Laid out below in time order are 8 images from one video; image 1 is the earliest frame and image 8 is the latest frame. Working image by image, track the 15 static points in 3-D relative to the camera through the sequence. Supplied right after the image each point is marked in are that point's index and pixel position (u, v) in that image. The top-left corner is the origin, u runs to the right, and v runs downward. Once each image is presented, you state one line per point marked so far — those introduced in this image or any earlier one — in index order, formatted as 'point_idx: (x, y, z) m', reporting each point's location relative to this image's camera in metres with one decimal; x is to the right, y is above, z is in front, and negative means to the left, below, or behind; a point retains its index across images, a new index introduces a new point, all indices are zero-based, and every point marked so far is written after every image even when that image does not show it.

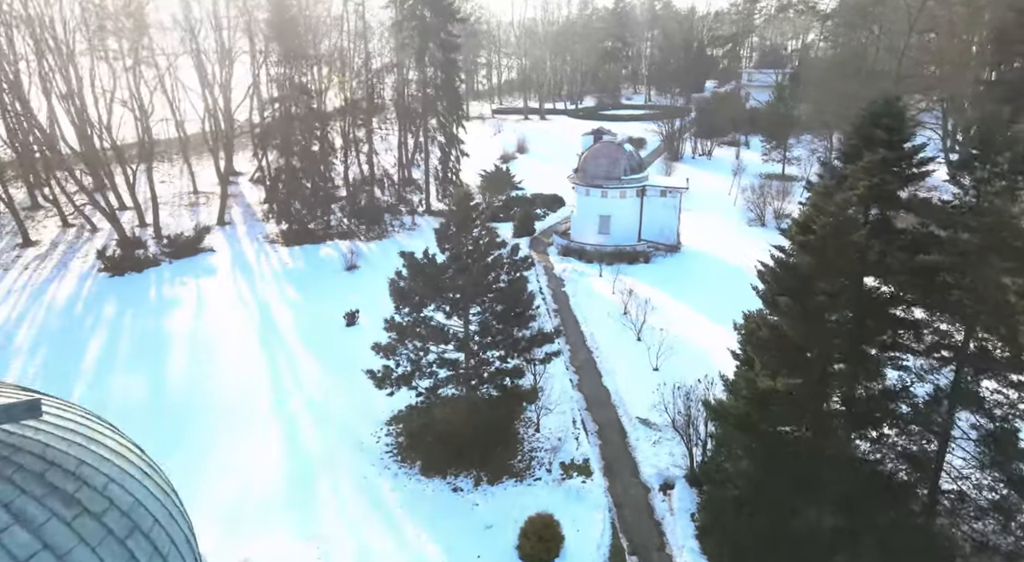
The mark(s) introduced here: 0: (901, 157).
0: (+6.1, +1.9, +9.5) m
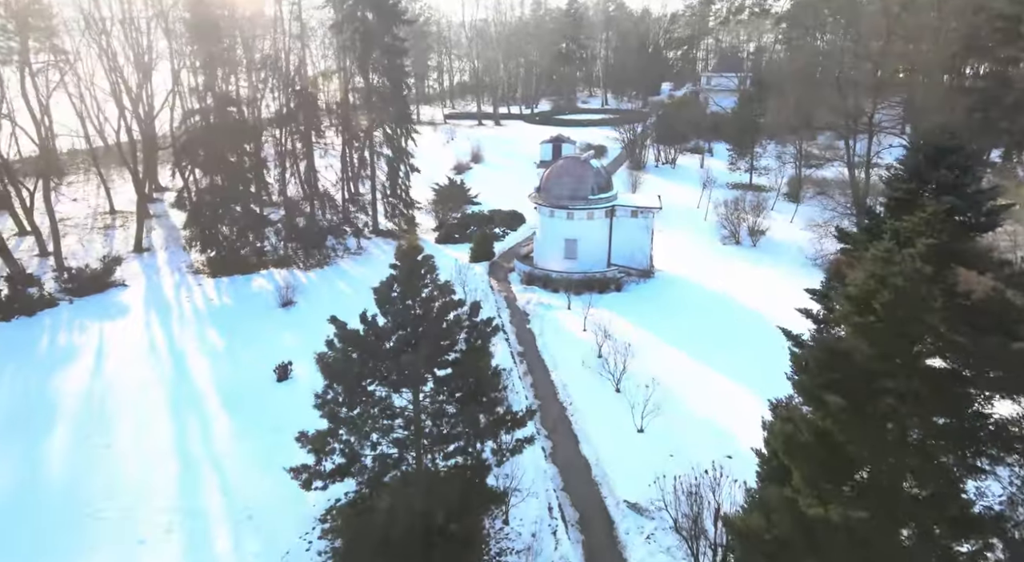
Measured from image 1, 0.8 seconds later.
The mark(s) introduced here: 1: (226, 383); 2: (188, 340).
0: (+5.6, +0.9, +7.4) m
1: (-7.8, -2.8, +16.7) m
2: (-10.0, -1.8, +18.9) m
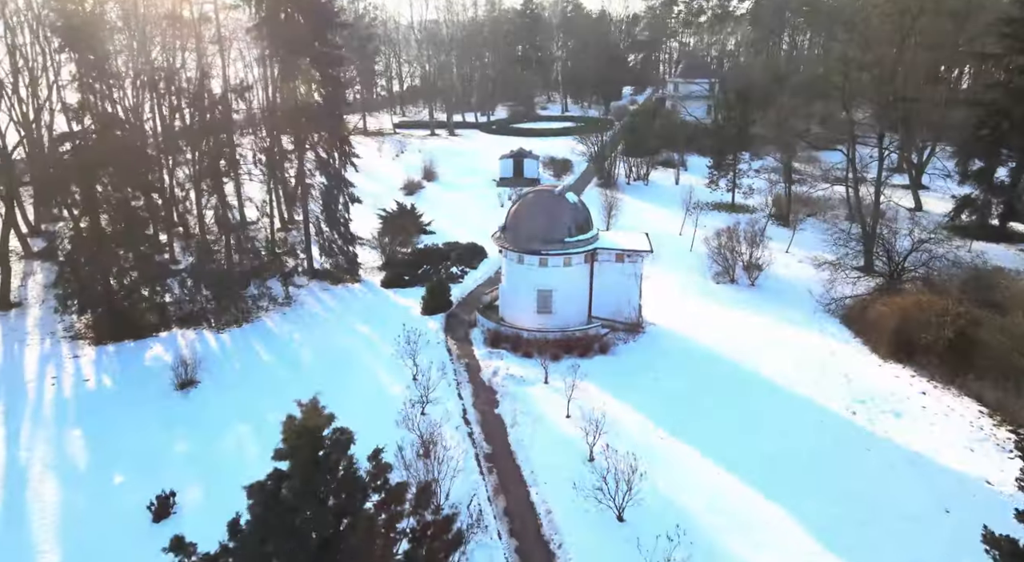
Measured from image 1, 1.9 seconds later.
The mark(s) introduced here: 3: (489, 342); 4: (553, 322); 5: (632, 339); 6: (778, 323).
0: (+5.4, -0.8, +3.6) m
1: (-8.5, -4.8, +12.0) m
2: (-10.8, -3.9, +14.0) m
3: (-0.7, -1.9, +18.7) m
4: (+1.3, -1.3, +19.1) m
5: (+3.7, -1.8, +18.8) m
6: (+8.5, -1.3, +19.7) m
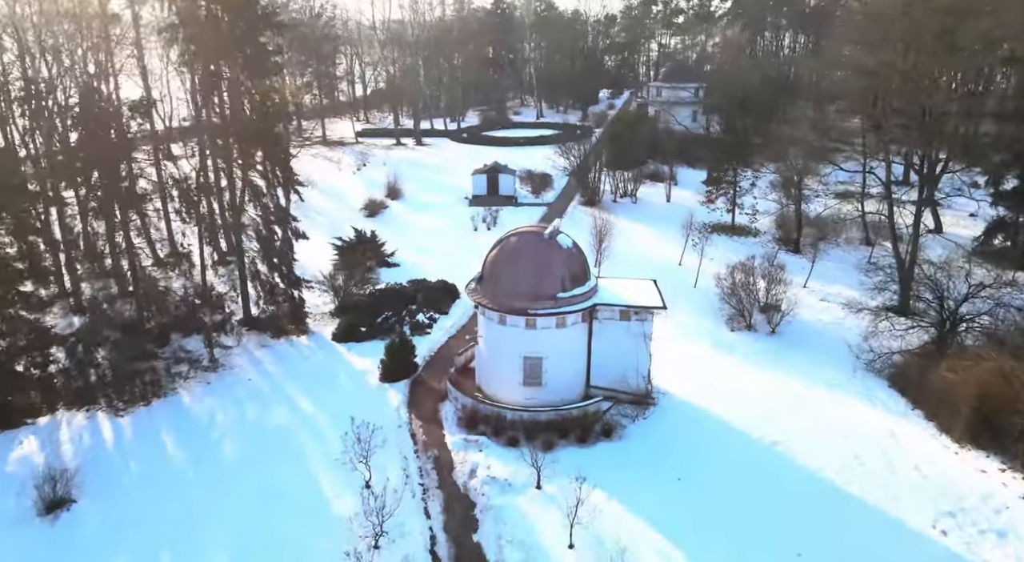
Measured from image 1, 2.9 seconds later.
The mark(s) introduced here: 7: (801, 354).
0: (+5.6, -2.3, +0.1) m
1: (-8.6, -6.5, +7.8) m
2: (-11.0, -5.7, +9.7) m
3: (-1.2, -3.5, +14.8) m
4: (+0.8, -2.9, +15.3) m
5: (+3.2, -3.3, +15.1) m
6: (+8.0, -2.8, +16.2) m
7: (+8.4, -2.1, +17.8) m
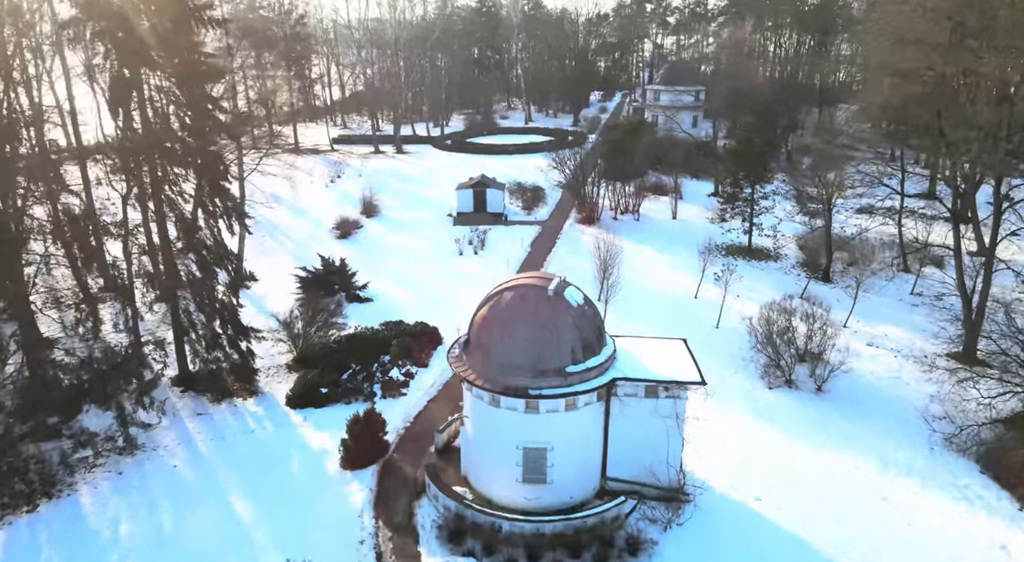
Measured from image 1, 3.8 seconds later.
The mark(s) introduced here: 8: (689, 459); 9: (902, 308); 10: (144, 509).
0: (+5.9, -3.5, -3.3) m
1: (-8.5, -7.9, +4.2) m
2: (-10.9, -7.1, +6.0) m
3: (-1.3, -4.8, +11.3) m
4: (+0.7, -4.2, +11.8) m
5: (+3.1, -4.6, +11.8) m
6: (+7.9, -4.0, +13.0) m
7: (+8.2, -3.4, +14.5) m
8: (+3.8, -3.8, +13.4) m
9: (+12.5, -0.8, +19.7) m
10: (-7.5, -4.6, +12.5) m
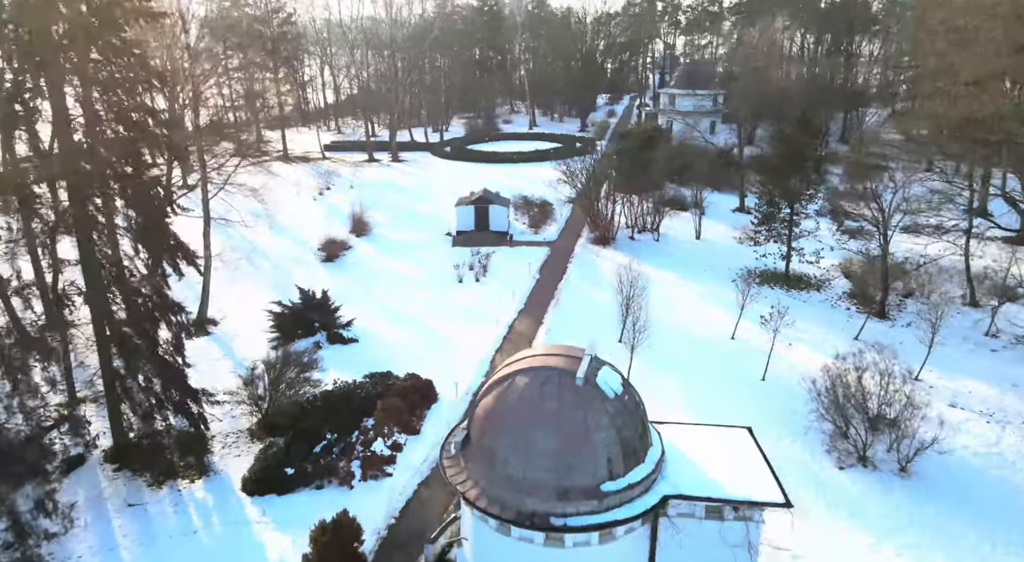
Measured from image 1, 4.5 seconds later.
0: (+6.0, -4.7, -6.4) m
1: (-8.3, -9.1, +1.1) m
2: (-10.8, -8.2, +2.9) m
3: (-1.0, -5.9, +8.2) m
4: (+0.9, -5.3, +8.7) m
5: (+3.3, -5.8, +8.6) m
6: (+8.1, -5.2, +9.8) m
7: (+8.4, -4.5, +11.4) m
8: (+4.1, -5.0, +10.3) m
9: (+12.8, -2.0, +16.6) m
10: (-7.3, -5.8, +9.4) m
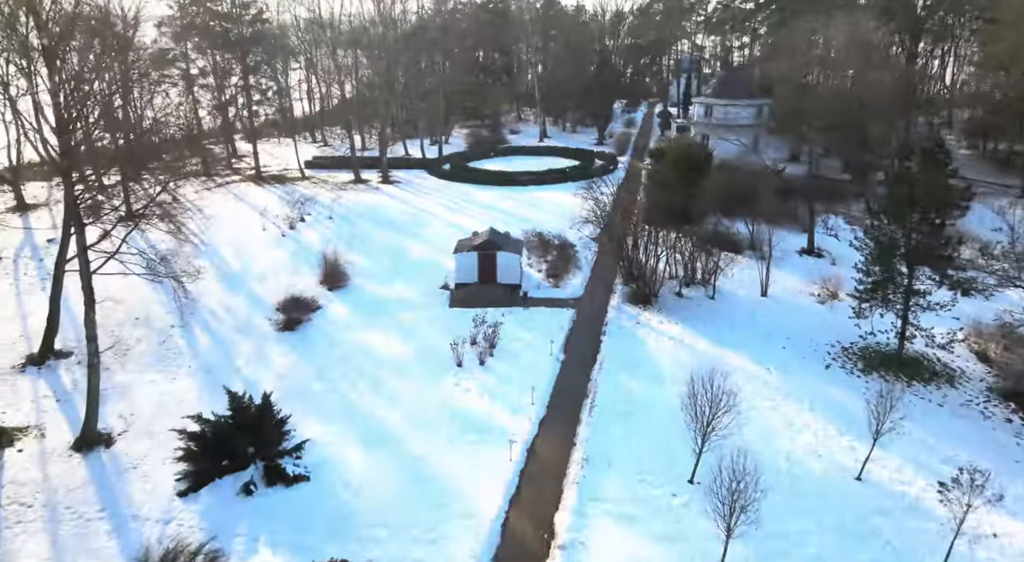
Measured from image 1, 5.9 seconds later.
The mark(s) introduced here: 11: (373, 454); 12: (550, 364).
0: (+6.4, -7.0, -12.6) m
1: (-7.9, -11.4, -5.0) m
2: (-10.4, -10.5, -3.2) m
3: (-0.6, -8.3, +2.1) m
4: (+1.3, -7.7, +2.6) m
5: (+3.8, -8.1, +2.5) m
6: (+8.5, -7.6, +3.7) m
7: (+8.8, -6.9, +5.2) m
8: (+4.5, -7.4, +4.1) m
9: (+13.2, -4.4, +10.4) m
10: (-6.9, -8.1, +3.3) m
11: (-3.2, -4.0, +14.0) m
12: (+1.1, -2.4, +17.5) m
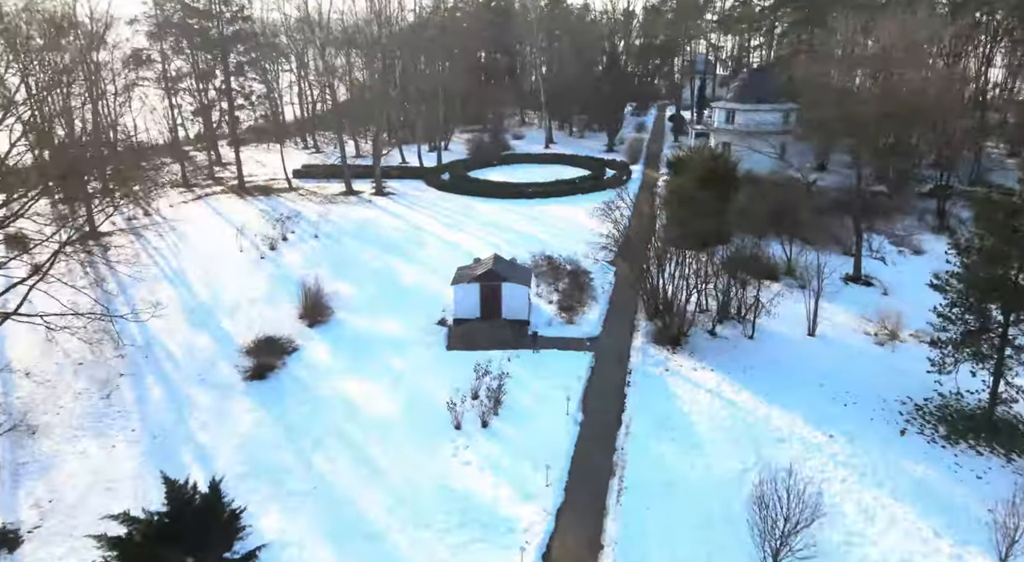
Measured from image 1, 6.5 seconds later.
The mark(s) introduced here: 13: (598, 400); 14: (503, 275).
0: (+6.5, -8.1, -15.6) m
1: (-7.8, -12.5, -8.0) m
2: (-10.2, -11.6, -6.1) m
3: (-0.5, -9.4, -0.9) m
4: (+1.5, -8.8, -0.4) m
5: (+3.9, -9.2, -0.5) m
6: (+8.7, -8.7, +0.7) m
7: (+9.0, -8.0, +2.2) m
8: (+4.6, -8.5, +1.1) m
9: (+13.4, -5.5, +7.4) m
10: (-6.8, -9.2, +0.4) m
11: (-3.0, -5.1, +11.0) m
12: (+1.3, -3.5, +14.5) m
13: (+2.2, -3.0, +15.7) m
14: (-0.3, +0.2, +18.5) m
